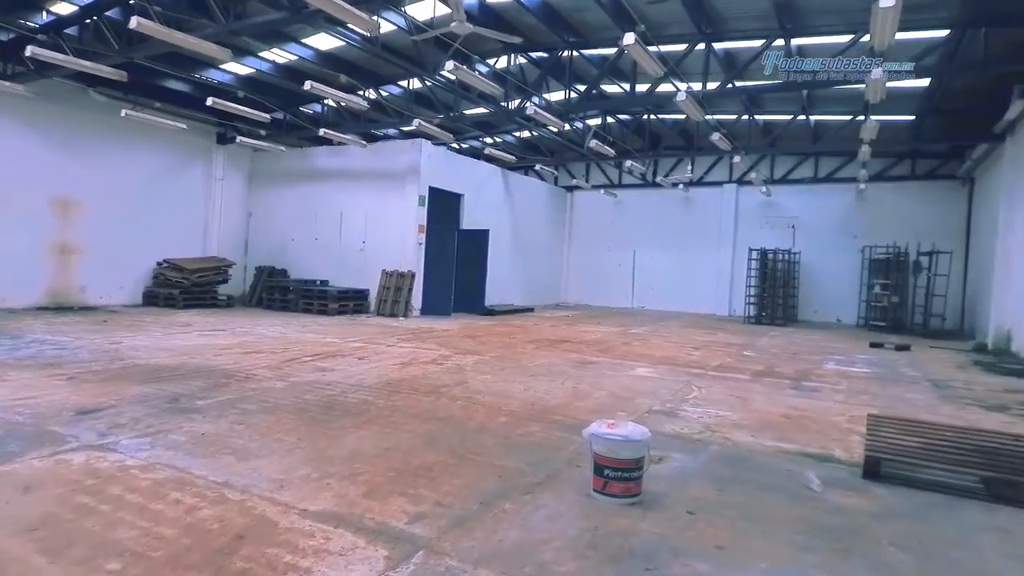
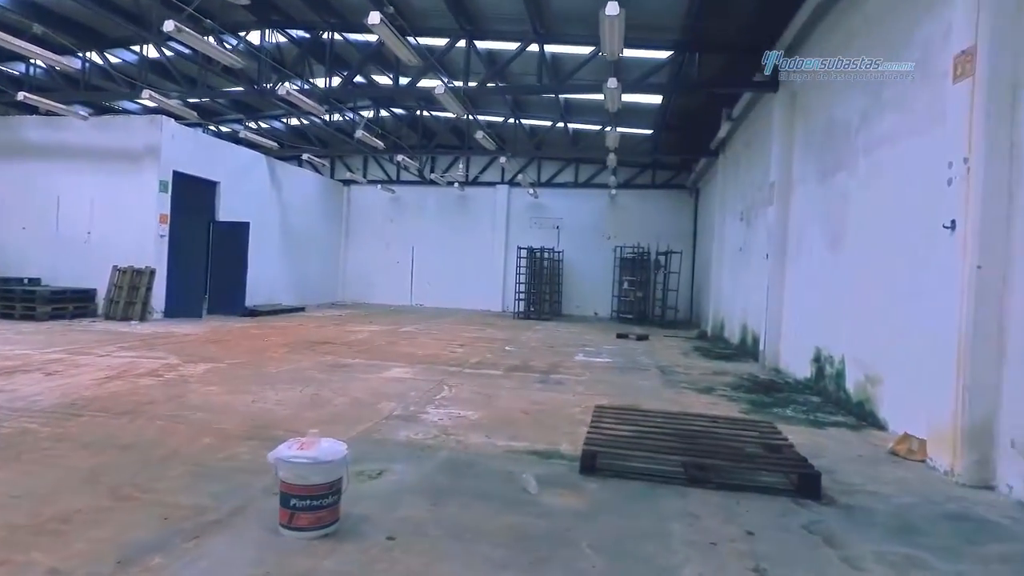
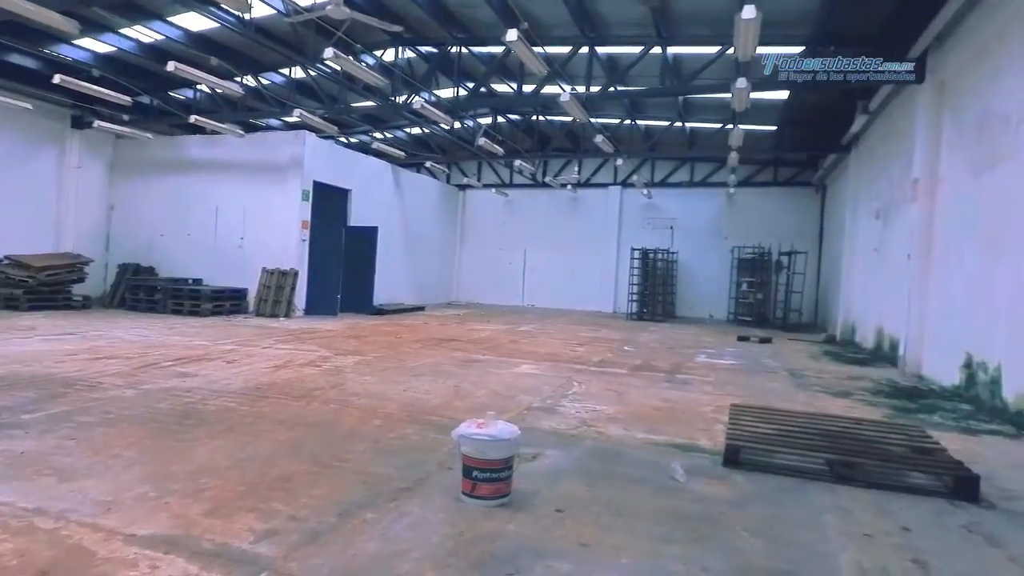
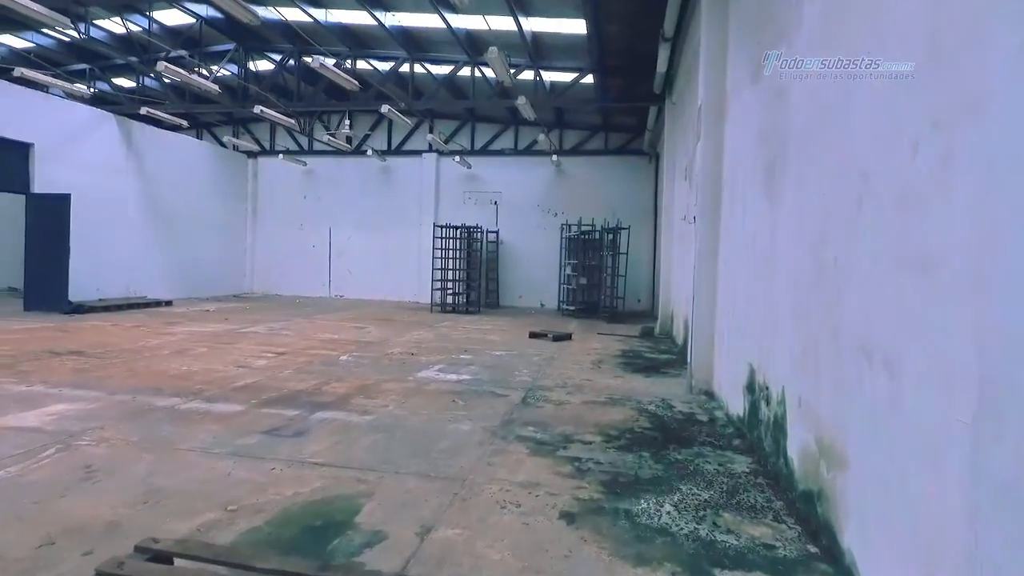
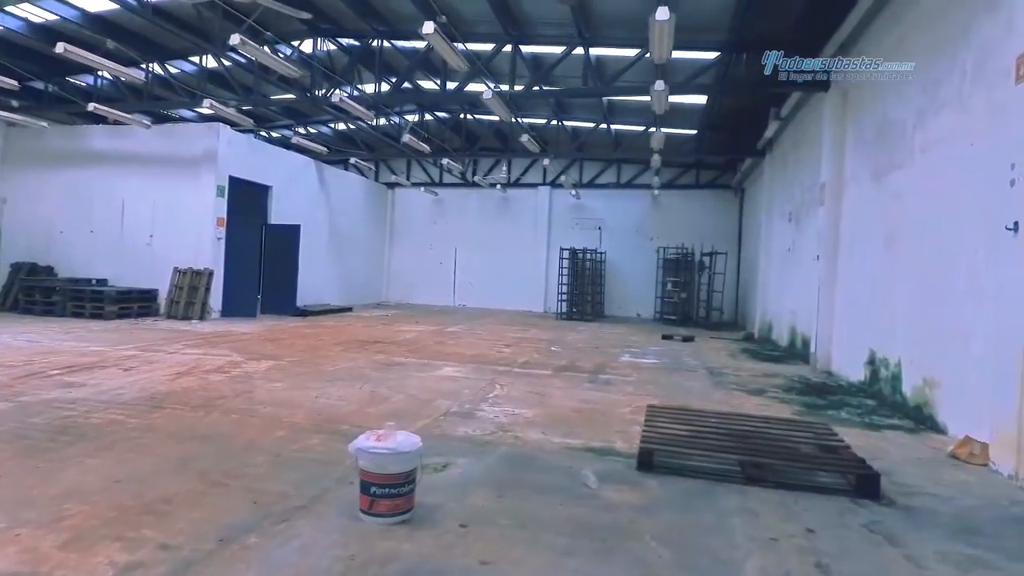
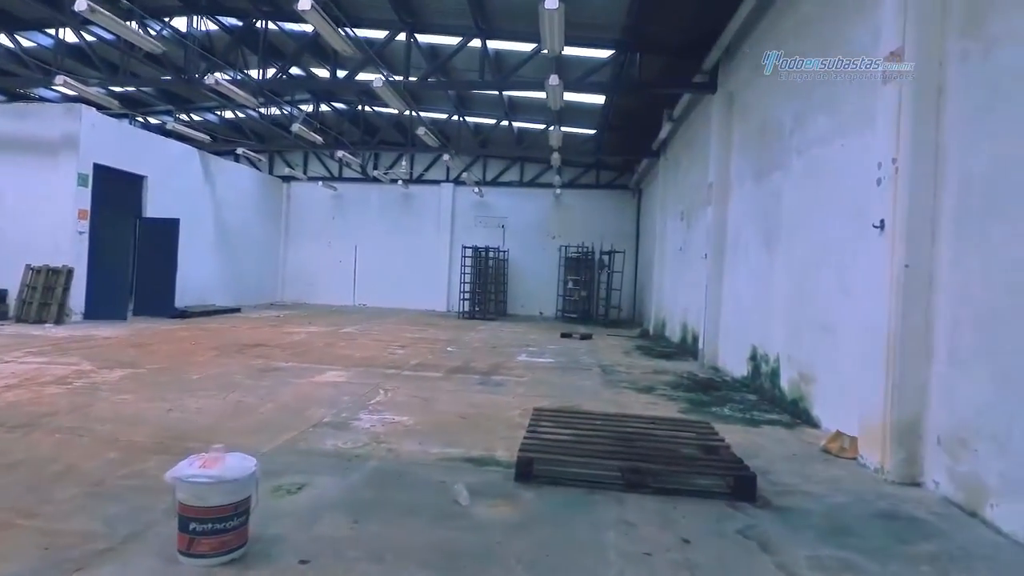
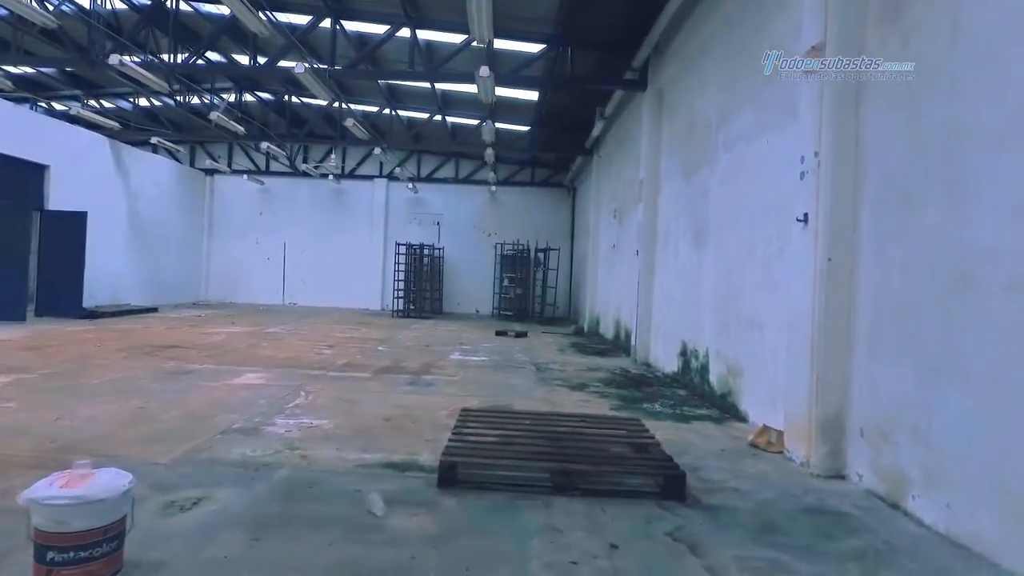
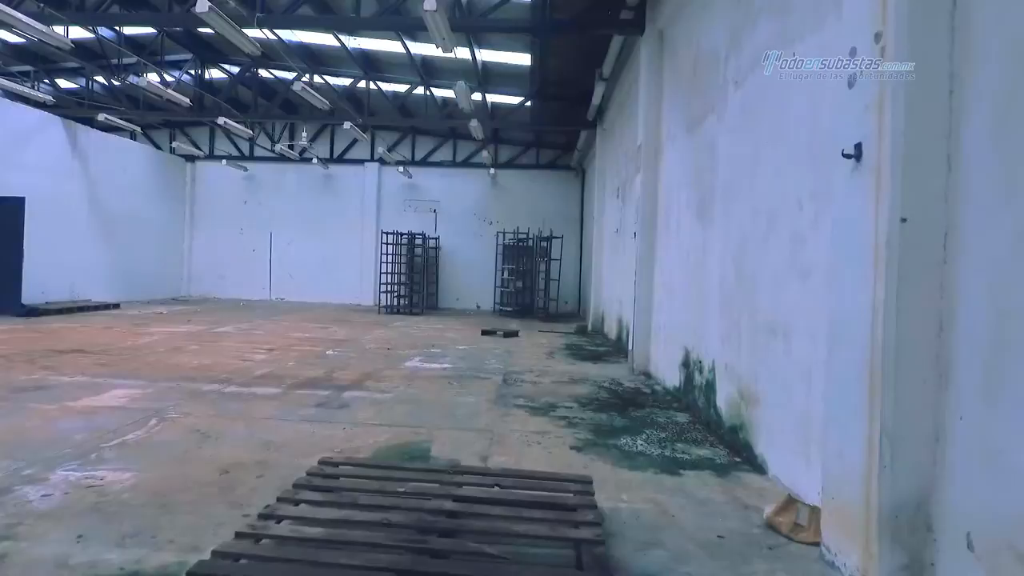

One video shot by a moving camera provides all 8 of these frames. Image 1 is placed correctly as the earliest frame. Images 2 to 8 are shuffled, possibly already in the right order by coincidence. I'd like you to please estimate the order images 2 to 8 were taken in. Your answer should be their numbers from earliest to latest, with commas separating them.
3, 5, 2, 6, 7, 8, 4
